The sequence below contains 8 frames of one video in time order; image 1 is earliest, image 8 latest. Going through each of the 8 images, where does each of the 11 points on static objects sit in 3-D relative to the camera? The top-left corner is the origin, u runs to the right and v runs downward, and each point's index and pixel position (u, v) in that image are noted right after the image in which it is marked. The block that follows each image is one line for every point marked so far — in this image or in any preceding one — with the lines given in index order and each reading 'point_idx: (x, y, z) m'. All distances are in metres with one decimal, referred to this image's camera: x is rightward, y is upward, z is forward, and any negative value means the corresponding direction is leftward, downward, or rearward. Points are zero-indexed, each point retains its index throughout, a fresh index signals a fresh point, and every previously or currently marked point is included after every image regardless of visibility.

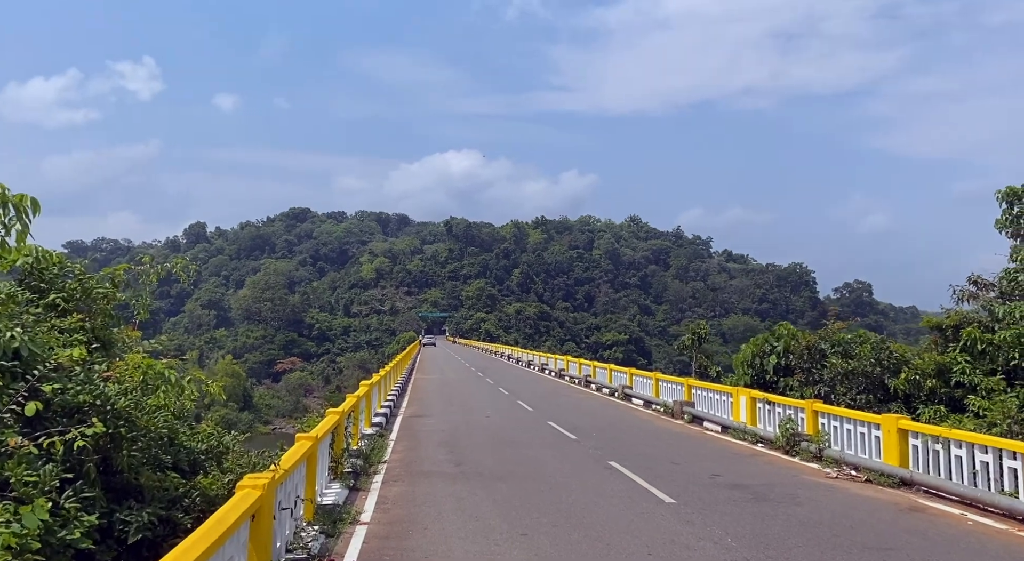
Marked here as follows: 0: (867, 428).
0: (+4.6, -1.9, +11.3) m
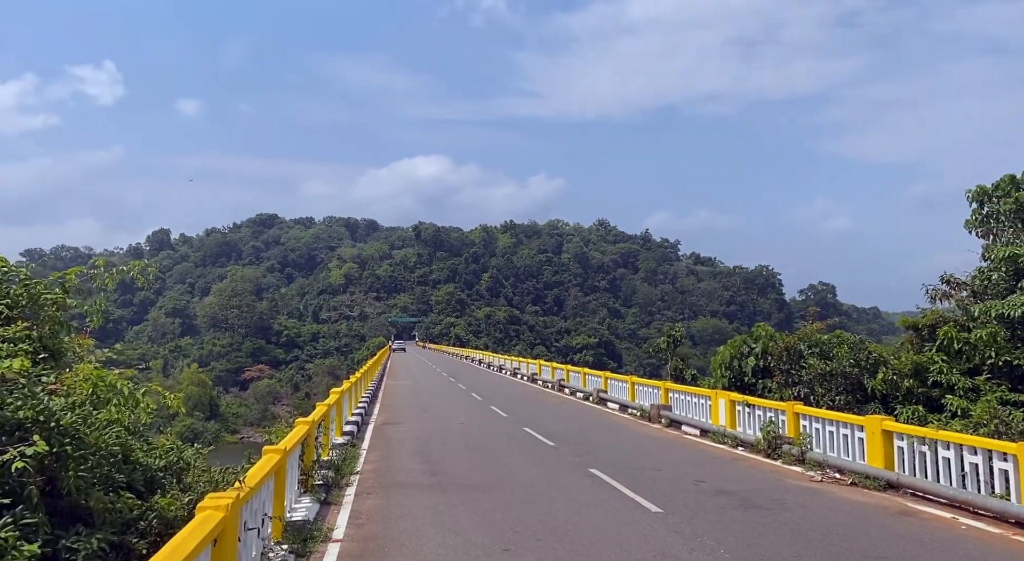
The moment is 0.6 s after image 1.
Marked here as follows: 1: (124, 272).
0: (+4.3, -1.9, +11.1) m
1: (-4.5, +0.1, +10.0) m
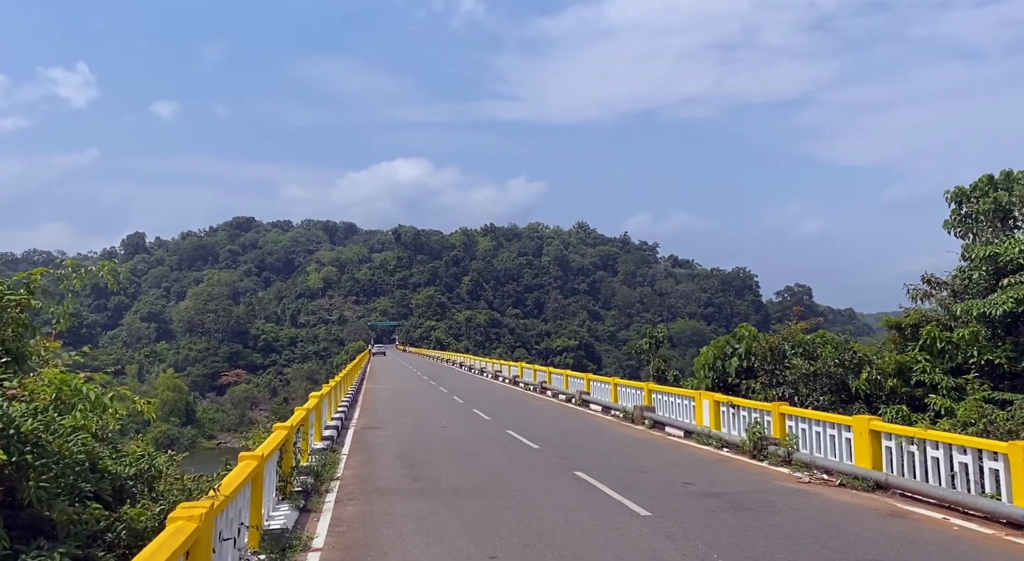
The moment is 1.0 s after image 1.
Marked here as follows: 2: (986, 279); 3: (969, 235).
0: (+4.1, -1.9, +11.0) m
1: (-4.7, +0.1, +9.7) m
2: (+8.8, 0.0, +16.0) m
3: (+9.6, +1.0, +18.1) m
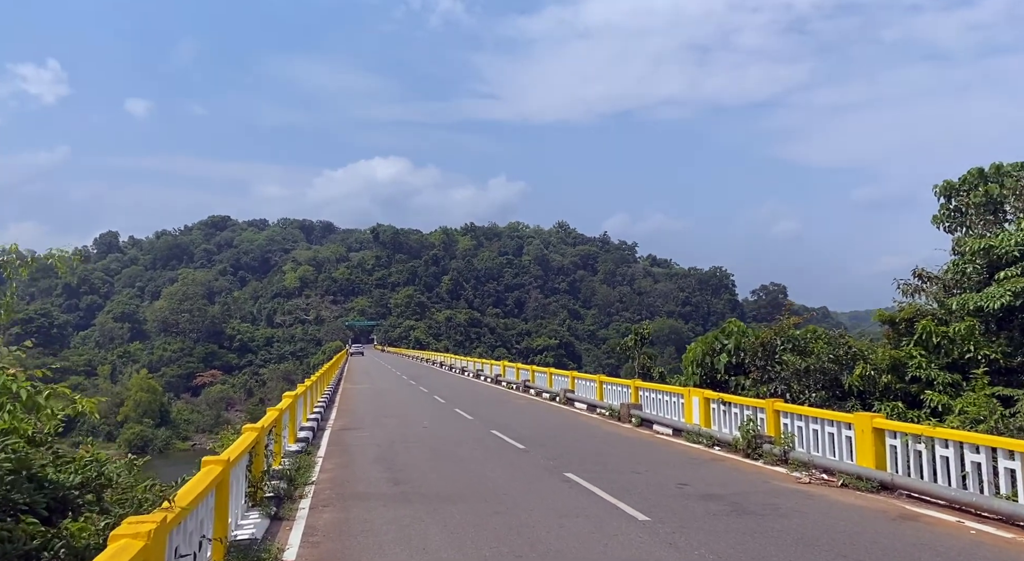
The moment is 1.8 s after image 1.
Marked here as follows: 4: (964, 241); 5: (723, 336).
0: (+4.0, -1.8, +10.5) m
1: (-4.8, +0.2, +9.0) m
2: (+8.5, +0.1, +15.7) m
3: (+9.2, +1.1, +17.8) m
4: (+8.6, +0.8, +16.4) m
5: (+4.0, -1.0, +16.1) m
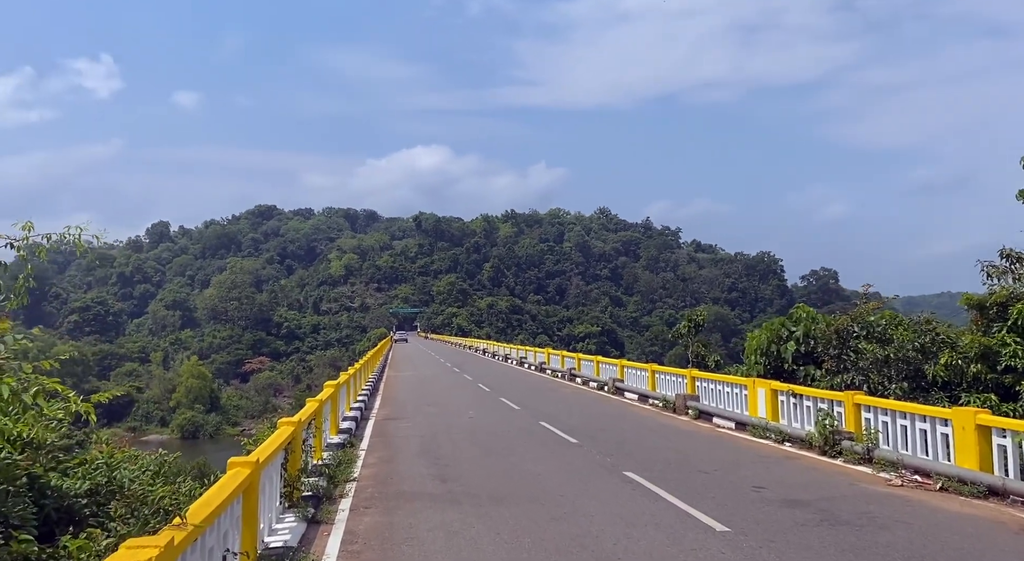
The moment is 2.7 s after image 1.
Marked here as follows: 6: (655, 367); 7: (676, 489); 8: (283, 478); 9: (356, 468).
0: (+4.6, -1.6, +9.4) m
1: (-4.3, +0.3, +8.3) m
2: (+9.3, +0.5, +14.3) m
3: (+10.2, +1.4, +16.4) m
4: (+9.5, +1.1, +15.0) m
5: (+4.8, -0.7, +15.0) m
6: (+3.3, -2.0, +19.9) m
7: (+1.7, -2.2, +9.0) m
8: (-2.2, -1.9, +8.3) m
9: (-2.0, -2.5, +11.3) m
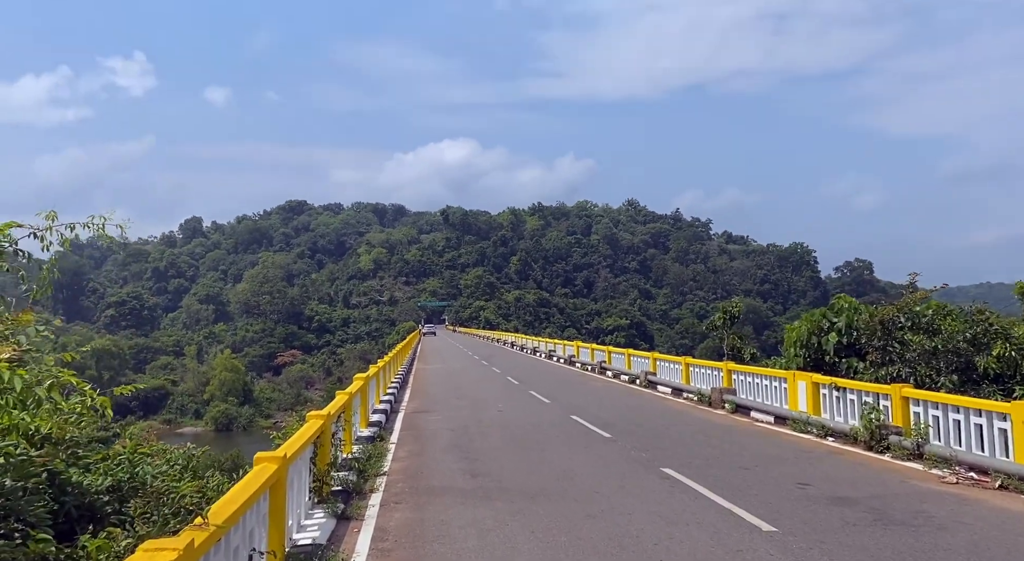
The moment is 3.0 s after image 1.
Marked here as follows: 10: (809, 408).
0: (+4.9, -1.4, +9.0) m
1: (-4.0, +0.4, +8.2) m
2: (+9.8, +0.6, +13.7) m
3: (+10.8, +1.6, +15.8) m
4: (+10.0, +1.3, +14.4) m
5: (+5.4, -0.6, +14.5) m
6: (+4.0, -1.8, +19.5) m
7: (+2.1, -2.1, +8.6) m
8: (-1.9, -1.8, +8.1) m
9: (-1.6, -2.3, +11.1) m
10: (+4.5, -1.9, +13.1) m
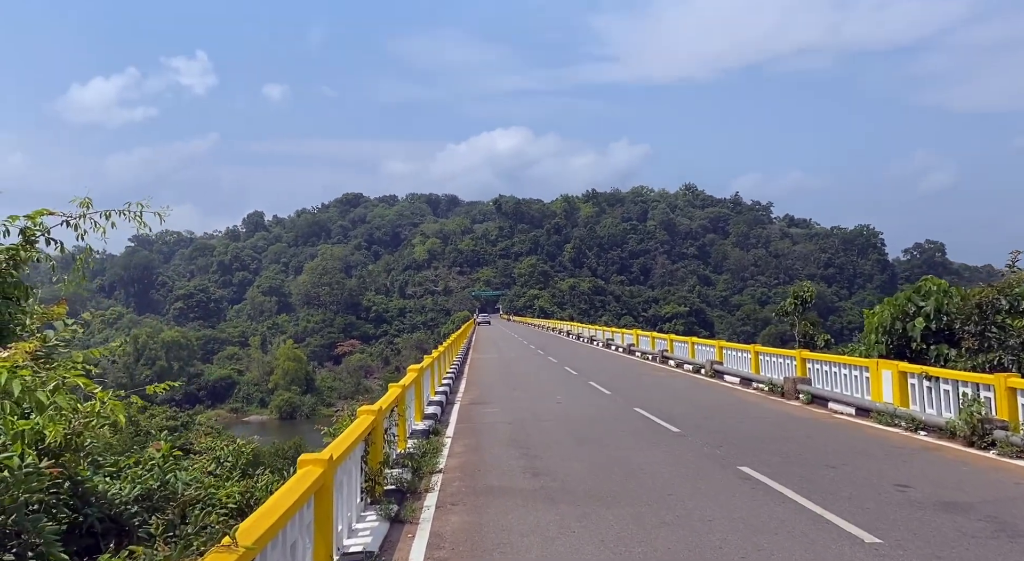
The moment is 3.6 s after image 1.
0: (+5.5, -1.2, +8.0) m
1: (-3.4, +0.5, +7.7) m
2: (+10.7, +1.0, +12.4) m
3: (+11.7, +2.0, +14.3) m
4: (+10.9, +1.6, +13.0) m
5: (+6.3, -0.3, +13.5) m
6: (+5.3, -1.5, +18.5) m
7: (+2.7, -1.9, +7.8) m
8: (-1.3, -1.7, +7.5) m
9: (-0.8, -2.2, +10.5) m
10: (+5.4, -1.7, +12.1) m
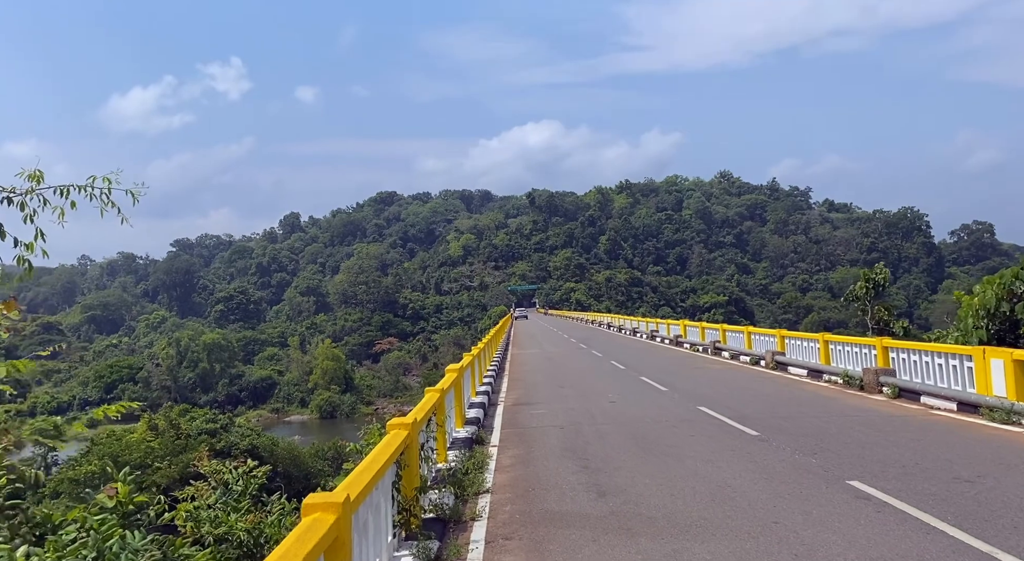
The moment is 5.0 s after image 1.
0: (+6.0, -0.9, +6.3) m
1: (-3.0, +0.6, +6.4) m
2: (+11.3, +1.4, +10.4) m
3: (+12.4, +2.5, +12.4) m
4: (+11.5, +2.1, +11.1) m
5: (+7.0, +0.1, +11.7) m
6: (+6.2, -1.1, +16.9) m
7: (+3.1, -1.7, +6.3) m
8: (-0.8, -1.6, +6.1) m
9: (-0.2, -2.0, +9.1) m
10: (+6.0, -1.4, +10.4) m
